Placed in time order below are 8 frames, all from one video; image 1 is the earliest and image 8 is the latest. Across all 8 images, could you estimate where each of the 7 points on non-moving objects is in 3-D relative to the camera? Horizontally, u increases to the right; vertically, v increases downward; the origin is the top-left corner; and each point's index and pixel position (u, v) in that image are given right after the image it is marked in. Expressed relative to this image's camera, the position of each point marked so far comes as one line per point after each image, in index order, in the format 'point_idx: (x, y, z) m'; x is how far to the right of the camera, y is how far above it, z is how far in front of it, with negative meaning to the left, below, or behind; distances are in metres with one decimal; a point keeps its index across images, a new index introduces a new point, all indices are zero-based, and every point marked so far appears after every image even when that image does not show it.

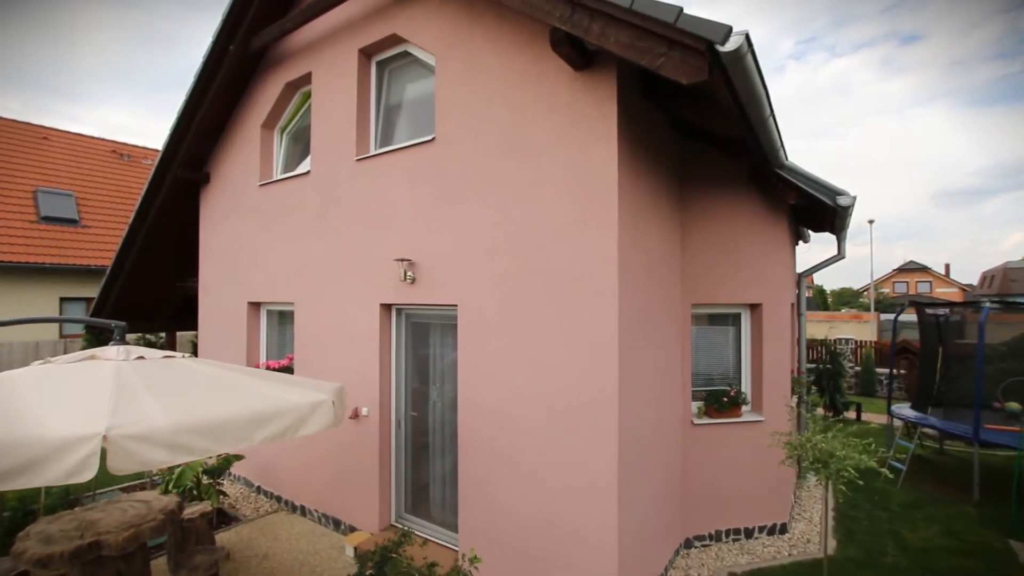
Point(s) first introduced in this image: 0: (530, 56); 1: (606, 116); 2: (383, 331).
0: (+0.2, +2.0, +4.3) m
1: (+0.8, +1.3, +3.9) m
2: (-1.3, -0.4, +5.3) m
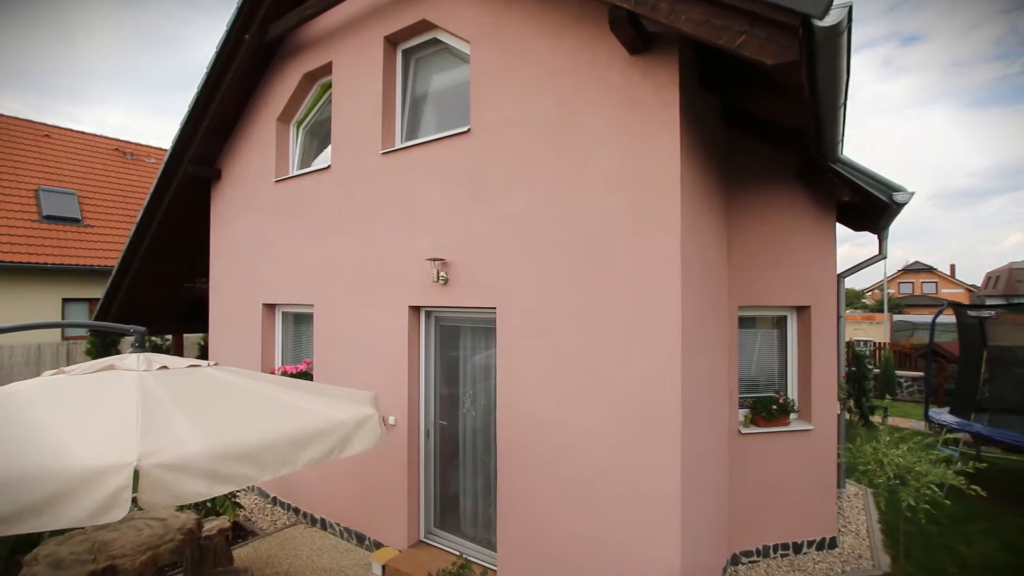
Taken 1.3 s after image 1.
0: (+0.5, +1.9, +4.0) m
1: (+1.1, +1.3, +3.6) m
2: (-1.0, -0.5, +5.0) m
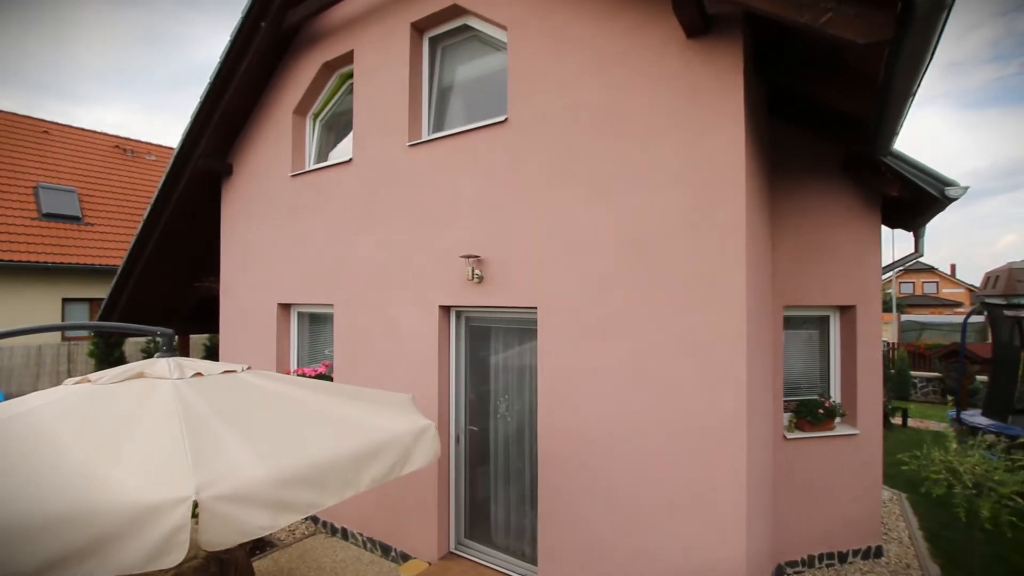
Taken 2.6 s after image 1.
0: (+0.9, +2.0, +3.7) m
1: (+1.5, +1.3, +3.4) m
2: (-0.7, -0.4, +4.8) m
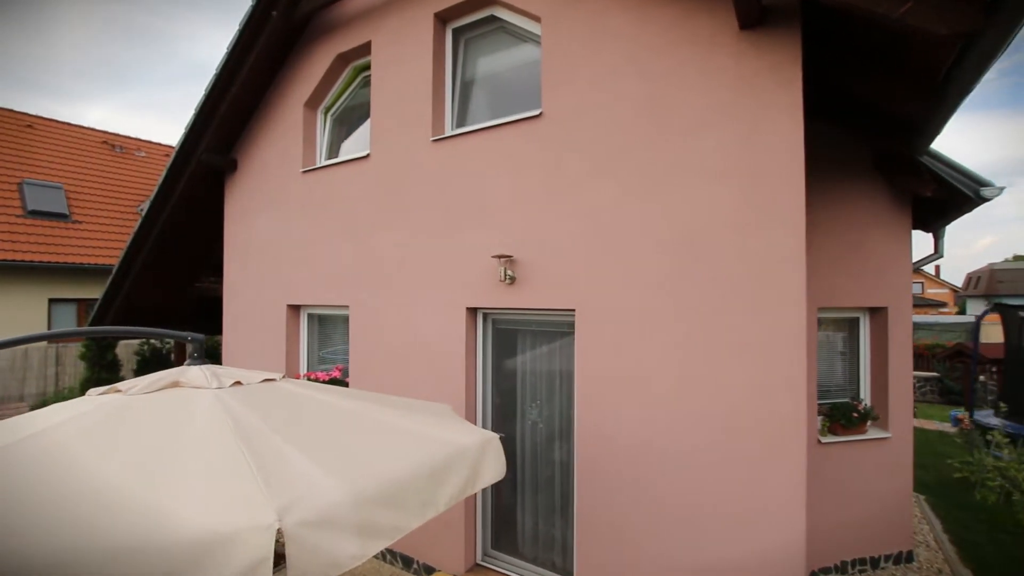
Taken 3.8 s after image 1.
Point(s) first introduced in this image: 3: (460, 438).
0: (+1.2, +1.9, +3.6) m
1: (+1.8, +1.3, +3.2) m
2: (-0.4, -0.5, +4.6) m
3: (-0.2, -0.7, +2.2) m
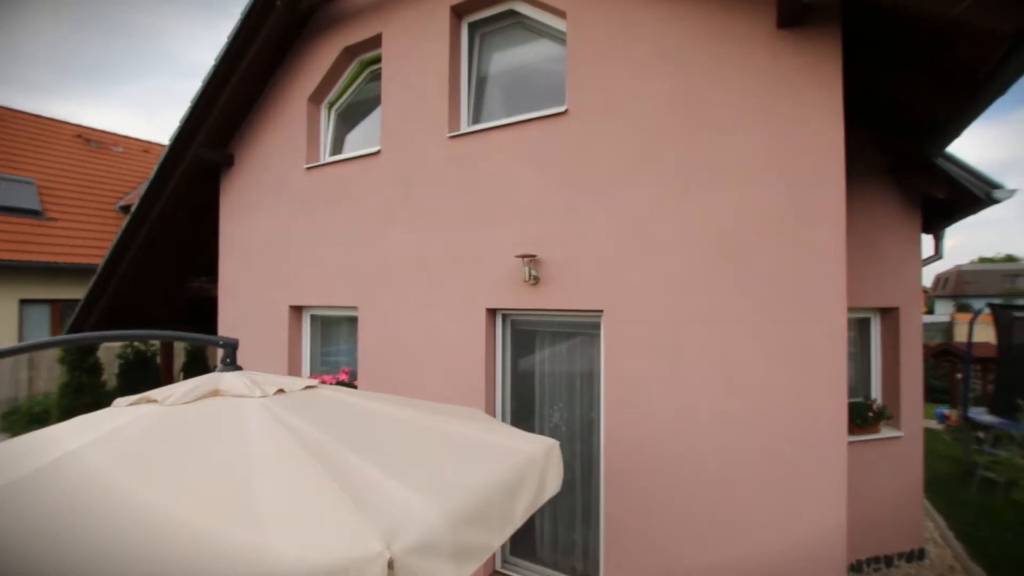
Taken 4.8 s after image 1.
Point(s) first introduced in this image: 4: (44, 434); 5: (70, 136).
0: (+1.4, +1.9, +3.5) m
1: (+2.0, +1.3, +3.2) m
2: (-0.2, -0.5, +4.5) m
3: (+0.1, -0.7, +2.1) m
4: (-1.9, -0.6, +2.1) m
5: (-12.4, +4.3, +14.1) m
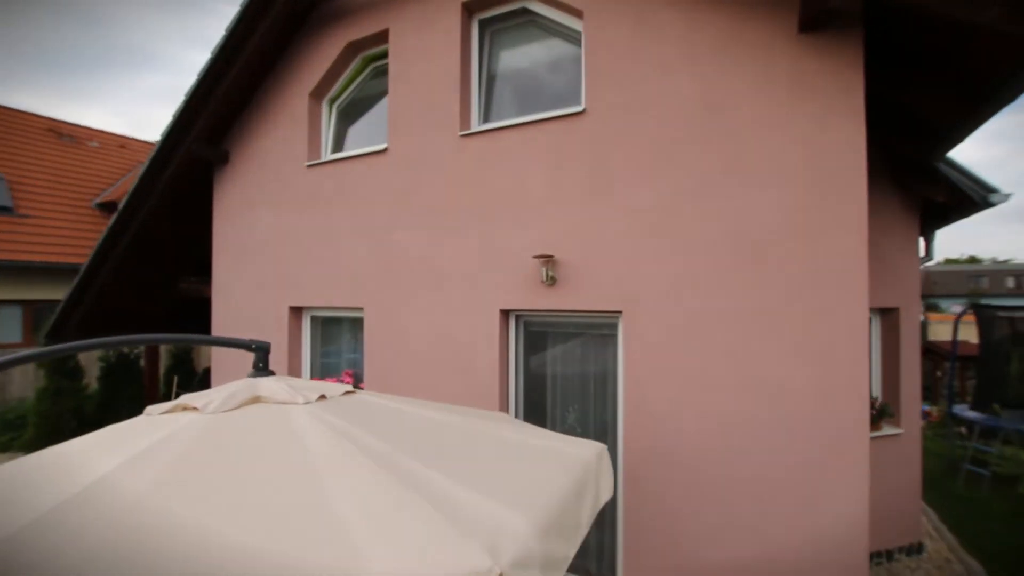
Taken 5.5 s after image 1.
0: (+1.5, +1.9, +3.6) m
1: (+2.2, +1.3, +3.3) m
2: (-0.1, -0.5, +4.4) m
3: (+0.3, -0.7, +2.1) m
4: (-1.7, -0.6, +1.9) m
5: (-12.7, +4.3, +13.5) m
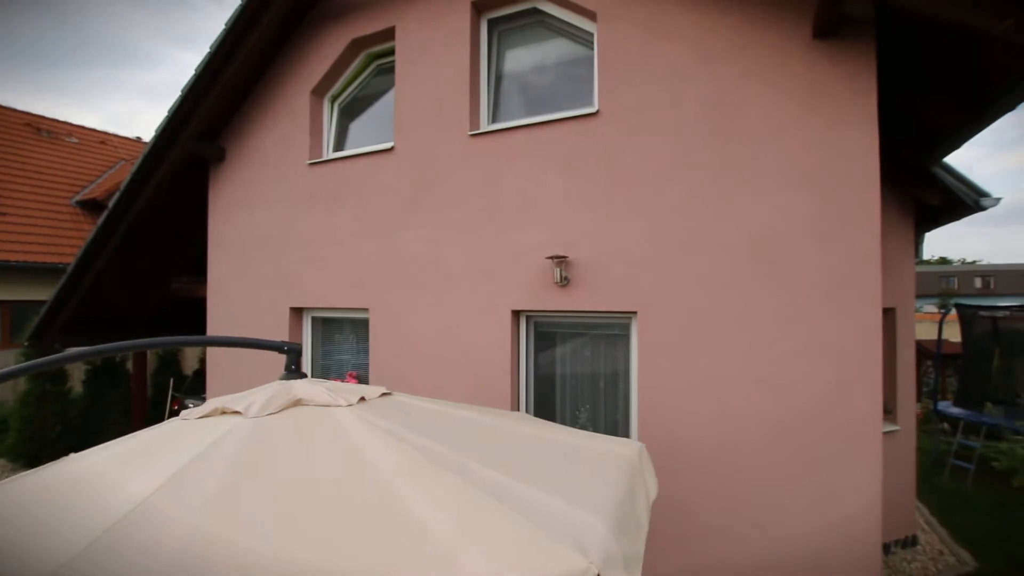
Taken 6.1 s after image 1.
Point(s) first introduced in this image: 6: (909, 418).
0: (+1.7, +1.9, +3.6) m
1: (+2.3, +1.3, +3.3) m
2: (0.0, -0.5, +4.4) m
3: (+0.5, -0.7, +2.1) m
4: (-1.5, -0.6, +1.9) m
5: (-12.9, +4.3, +13.1) m
6: (+4.1, -1.3, +5.3) m
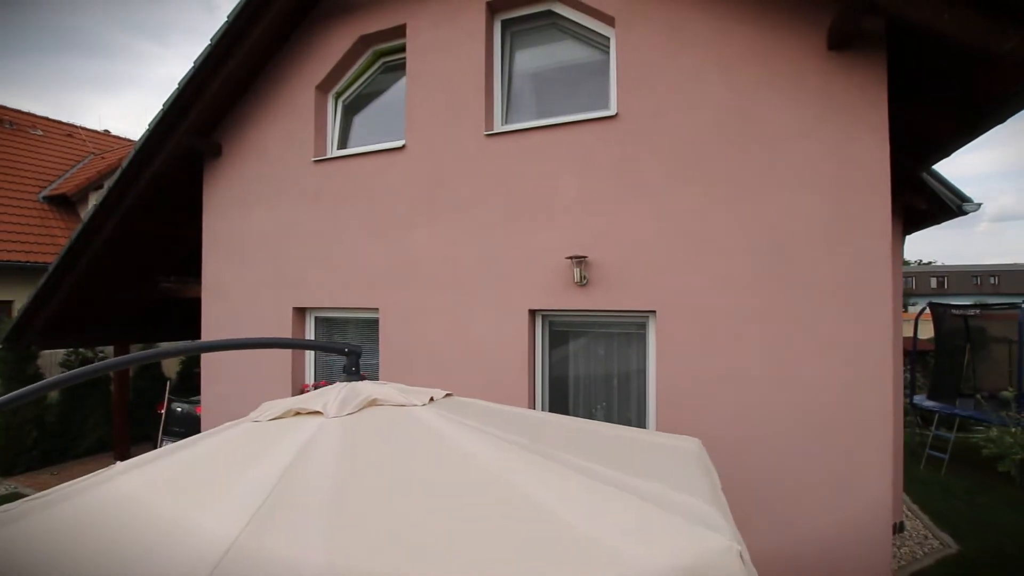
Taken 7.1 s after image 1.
0: (+1.9, +1.9, +3.8) m
1: (+2.5, +1.3, +3.5) m
2: (+0.1, -0.5, +4.5) m
3: (+0.7, -0.7, +2.1) m
4: (-1.2, -0.6, +1.8) m
5: (-13.2, +4.3, +12.3) m
6: (+4.2, -1.3, +5.6) m
